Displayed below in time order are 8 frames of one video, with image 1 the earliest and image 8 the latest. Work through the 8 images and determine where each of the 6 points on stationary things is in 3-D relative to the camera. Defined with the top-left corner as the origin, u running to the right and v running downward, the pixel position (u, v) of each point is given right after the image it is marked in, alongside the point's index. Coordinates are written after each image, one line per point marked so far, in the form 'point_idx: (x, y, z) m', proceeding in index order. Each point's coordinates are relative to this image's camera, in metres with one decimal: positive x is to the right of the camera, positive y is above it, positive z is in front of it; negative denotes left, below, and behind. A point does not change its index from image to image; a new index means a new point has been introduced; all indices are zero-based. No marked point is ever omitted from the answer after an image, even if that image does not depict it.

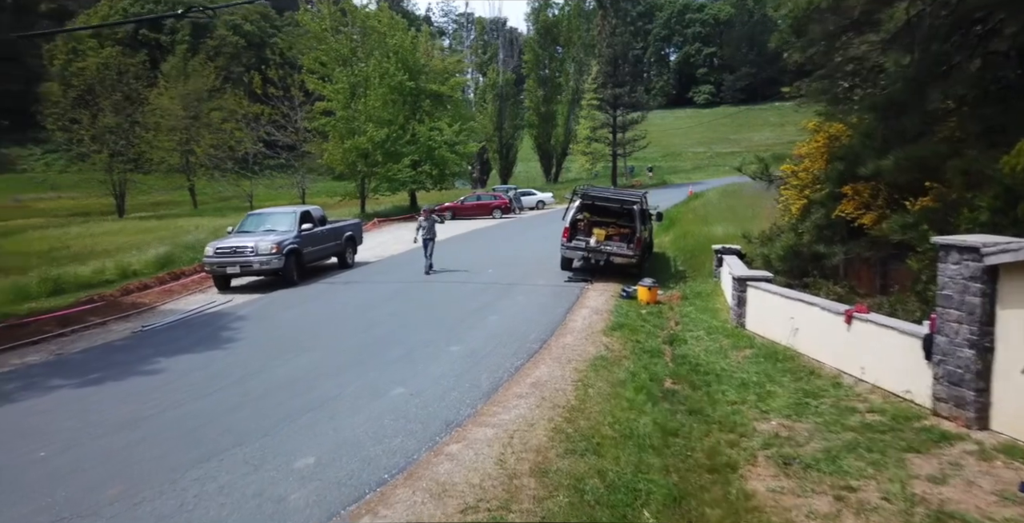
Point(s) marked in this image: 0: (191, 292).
0: (-7.3, -0.7, +13.9) m
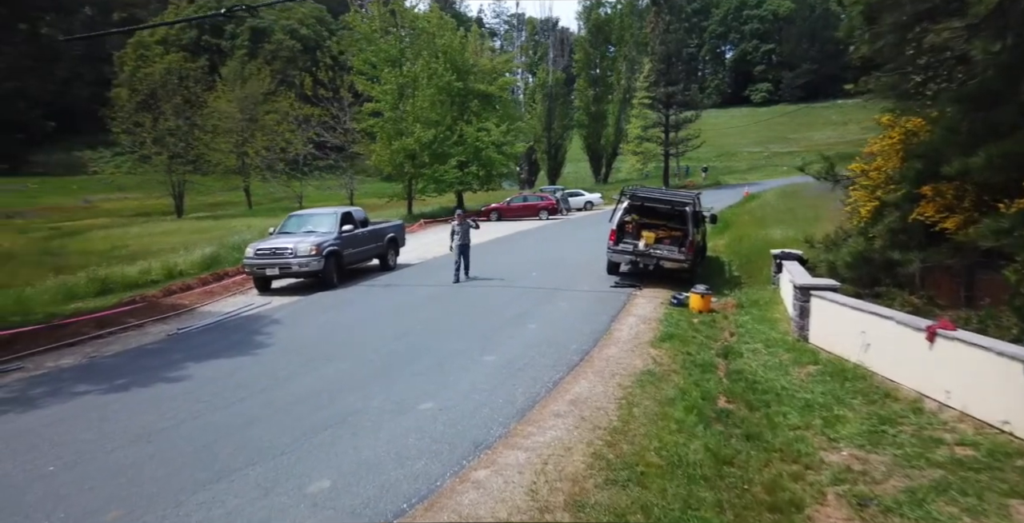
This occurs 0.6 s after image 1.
0: (-6.3, -0.7, +13.9) m
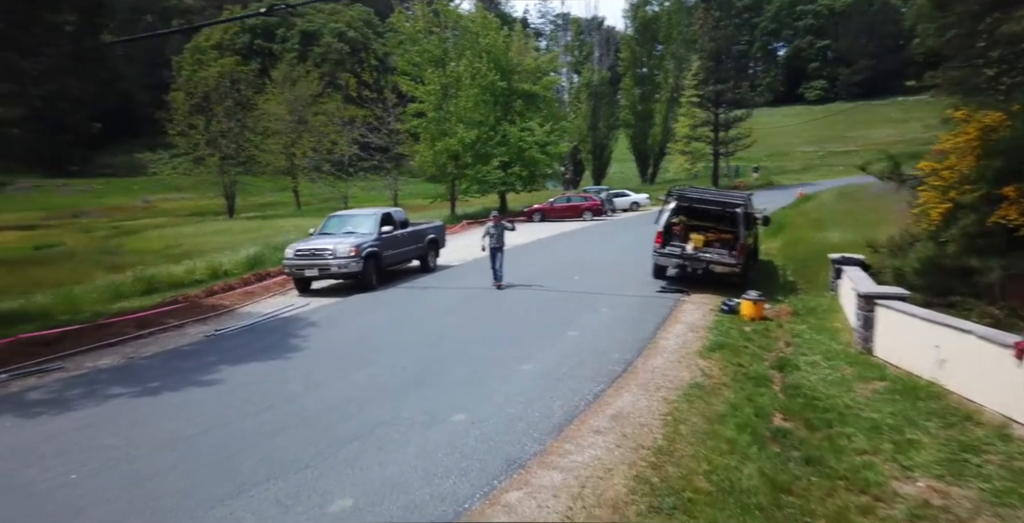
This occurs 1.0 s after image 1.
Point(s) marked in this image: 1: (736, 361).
0: (-5.4, -0.7, +13.8) m
1: (+3.7, -1.6, +10.0) m
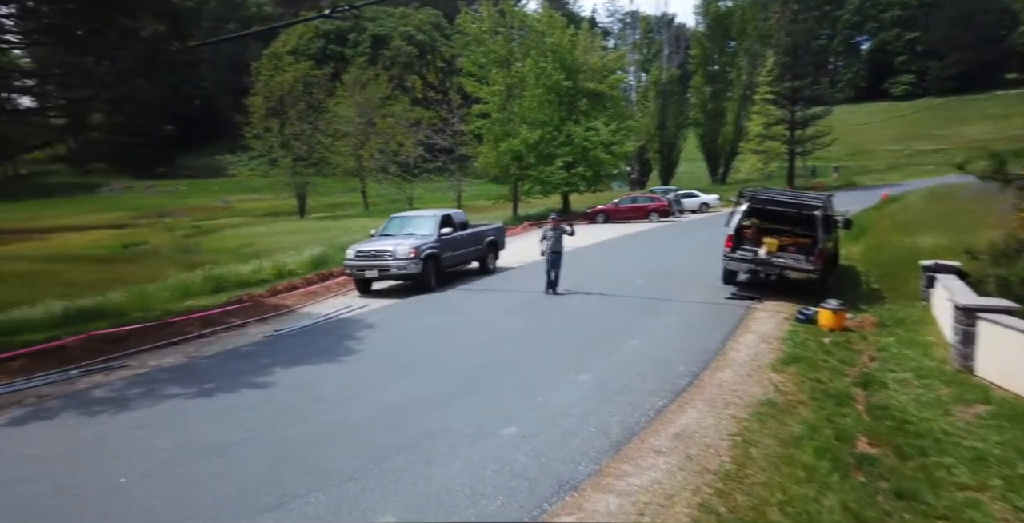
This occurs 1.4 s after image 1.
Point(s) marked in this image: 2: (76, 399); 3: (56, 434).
0: (-4.1, -0.7, +14.0) m
1: (+4.5, -1.7, +9.2) m
2: (-4.9, -1.6, +6.9) m
3: (-4.3, -1.7, +5.9) m
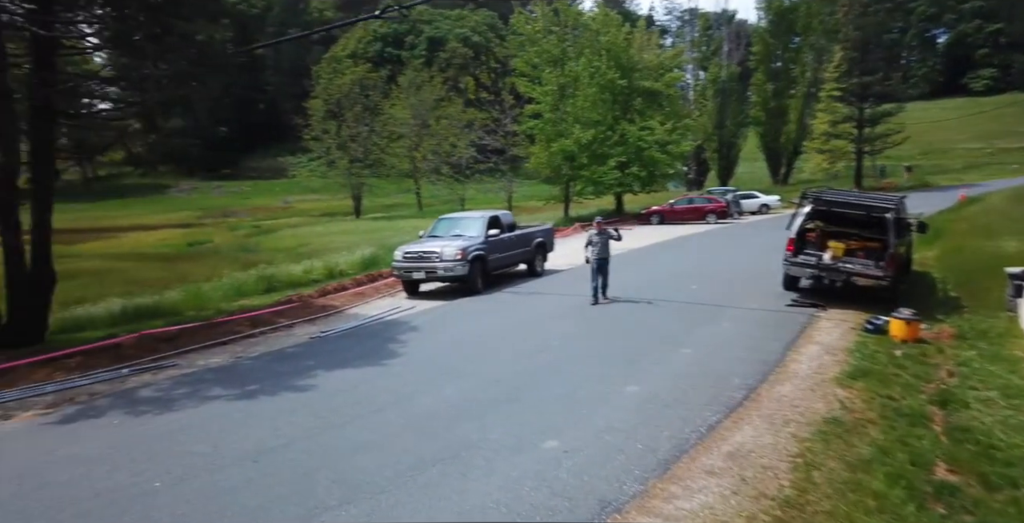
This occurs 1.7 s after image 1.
0: (-3.0, -0.8, +14.0) m
1: (+5.2, -1.8, +8.5) m
2: (-4.4, -1.6, +7.0) m
3: (-4.0, -1.7, +5.9) m
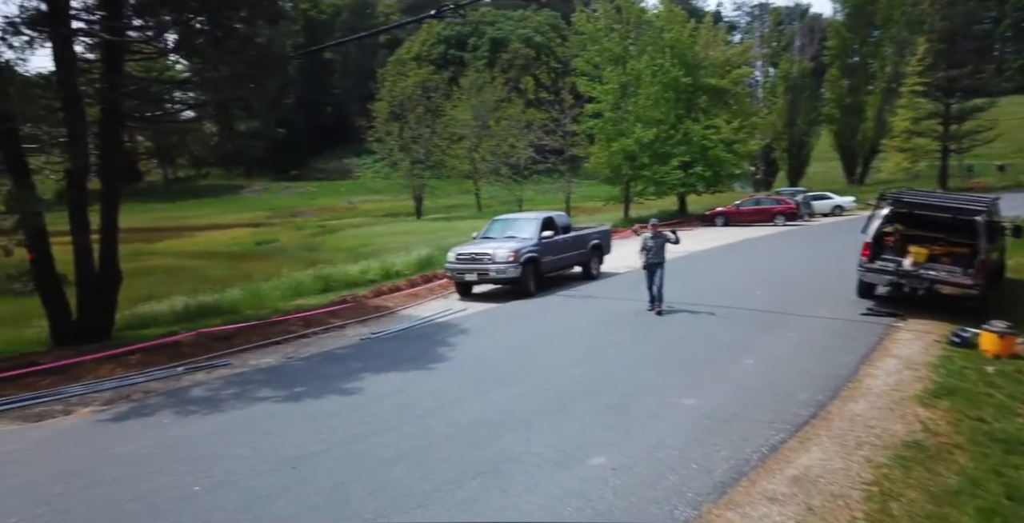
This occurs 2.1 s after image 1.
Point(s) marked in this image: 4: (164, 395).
0: (-1.8, -0.8, +13.9) m
1: (+5.8, -1.9, +7.7) m
2: (-3.9, -1.6, +7.1) m
3: (-3.5, -1.7, +6.0) m
4: (-4.1, -1.5, +7.1) m
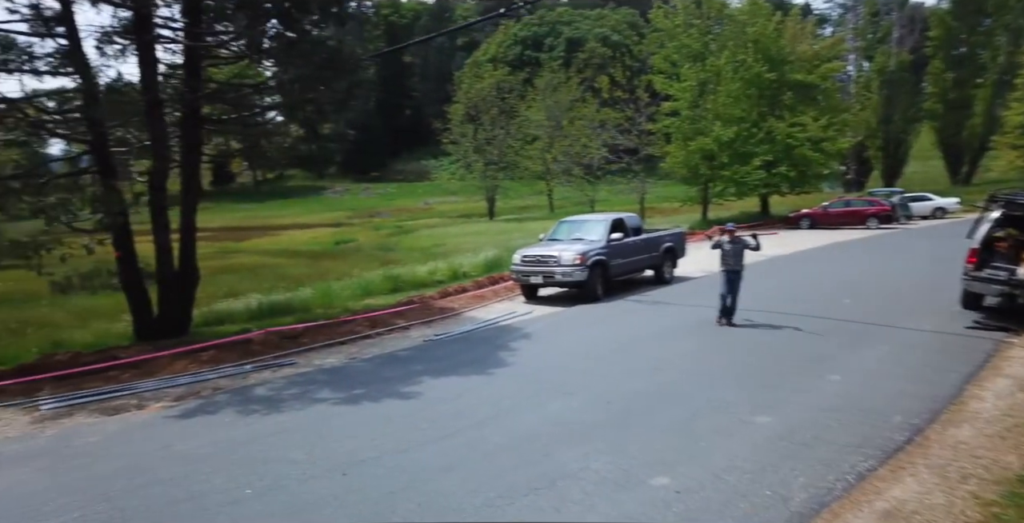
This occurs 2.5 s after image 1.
0: (-0.3, -0.8, +13.8) m
1: (+6.5, -2.1, +6.7) m
2: (-3.2, -1.6, +7.2) m
3: (-3.0, -1.7, +6.1) m
4: (-3.4, -1.6, +7.3) m
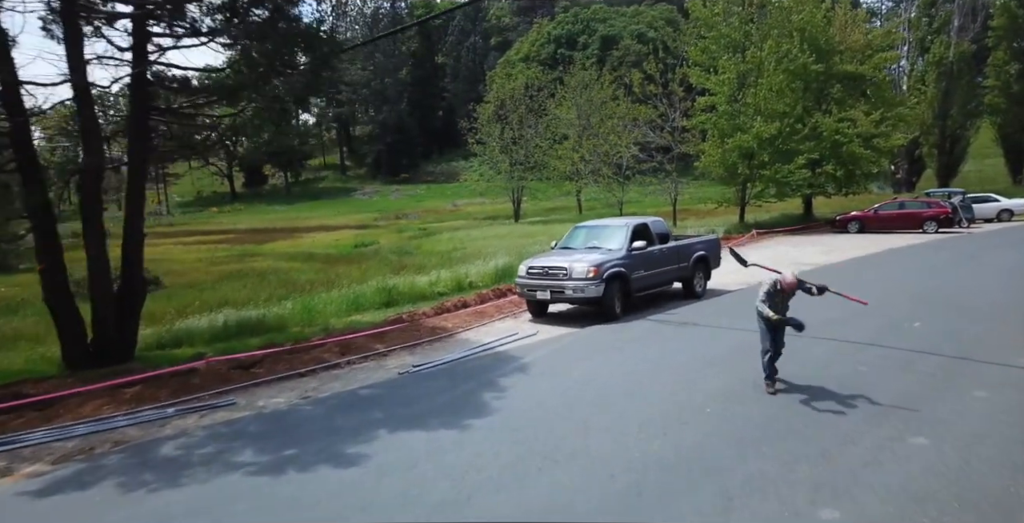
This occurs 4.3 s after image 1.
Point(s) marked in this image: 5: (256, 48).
0: (-0.2, -1.1, +12.0) m
1: (+6.2, -2.3, +4.6) m
2: (-3.4, -1.8, +5.7) m
3: (-3.3, -1.9, +4.6) m
4: (-3.6, -1.8, +5.8) m
5: (-4.0, +3.4, +10.1) m
